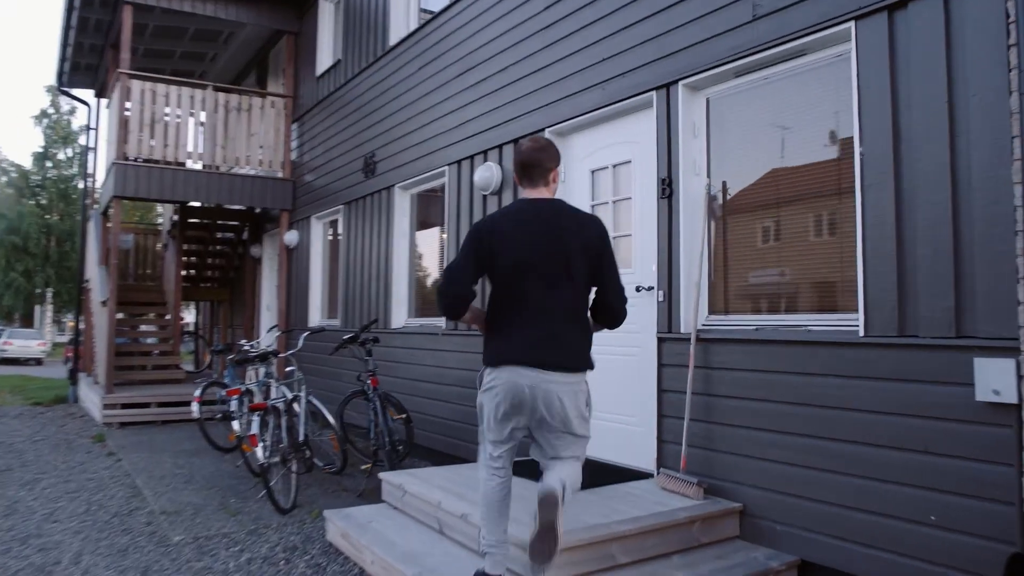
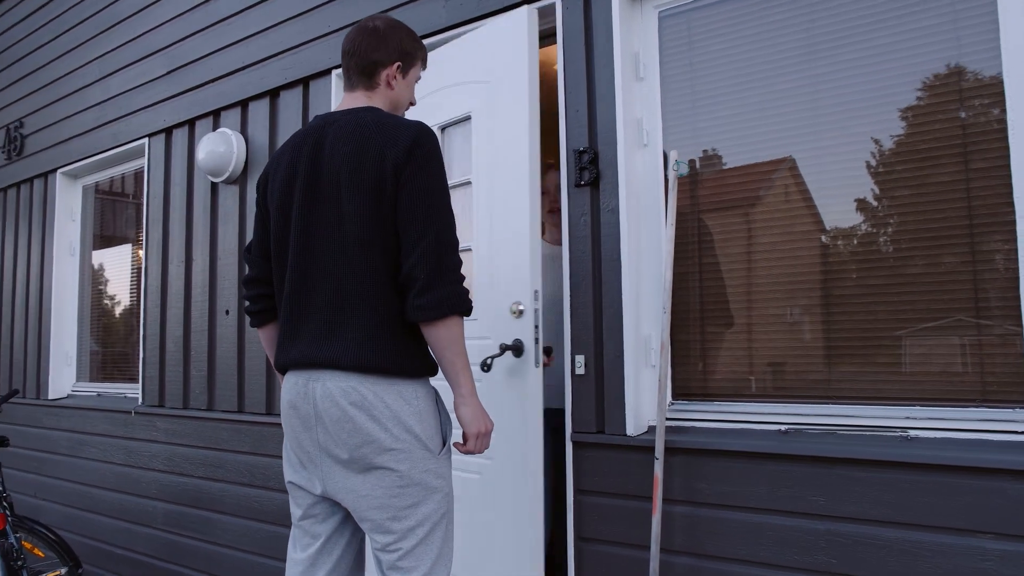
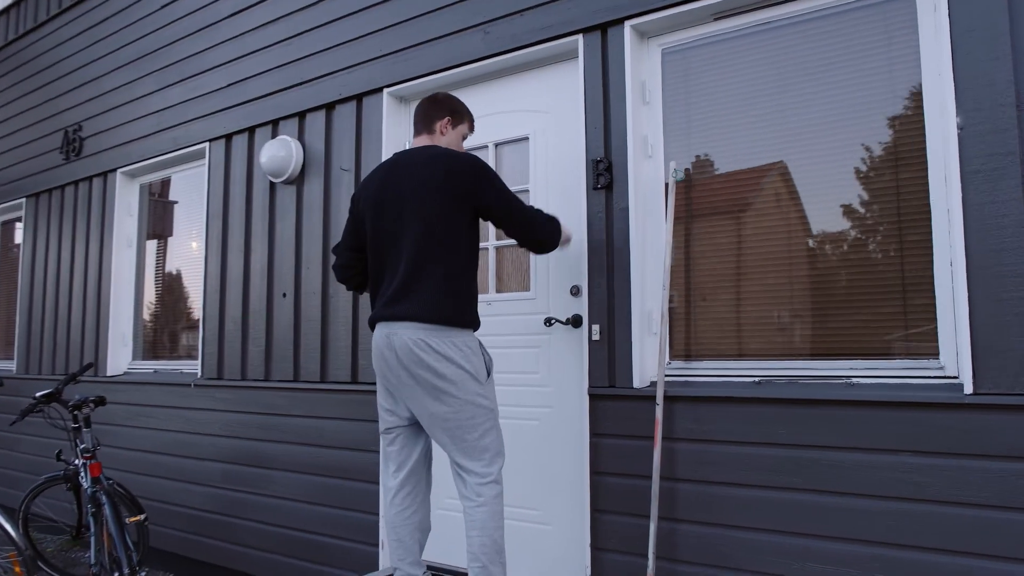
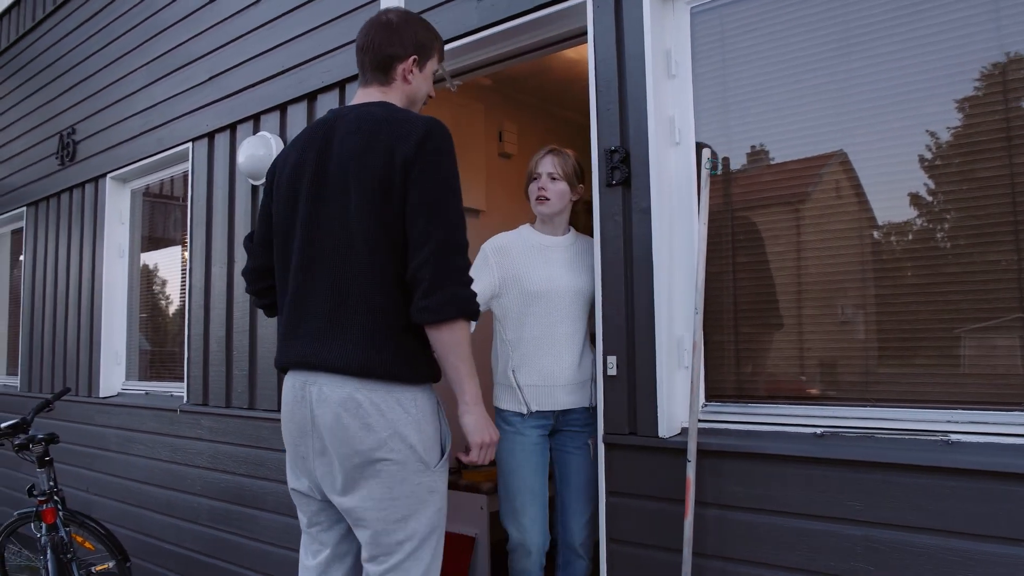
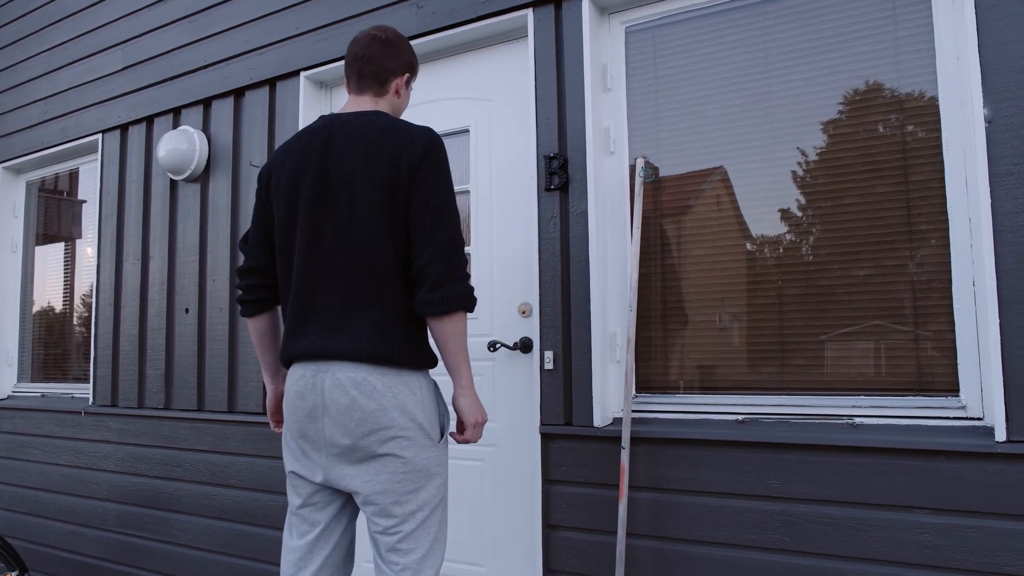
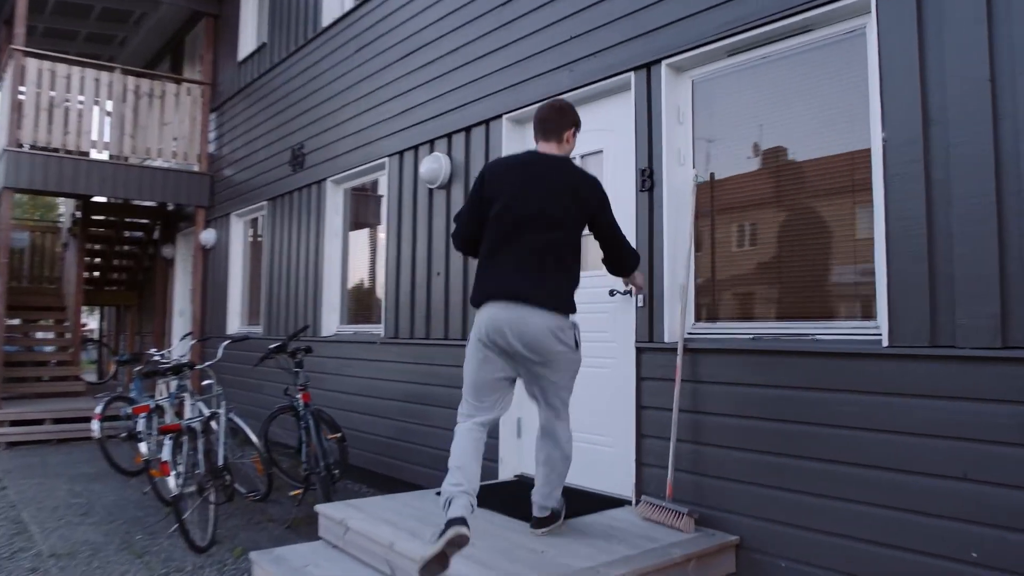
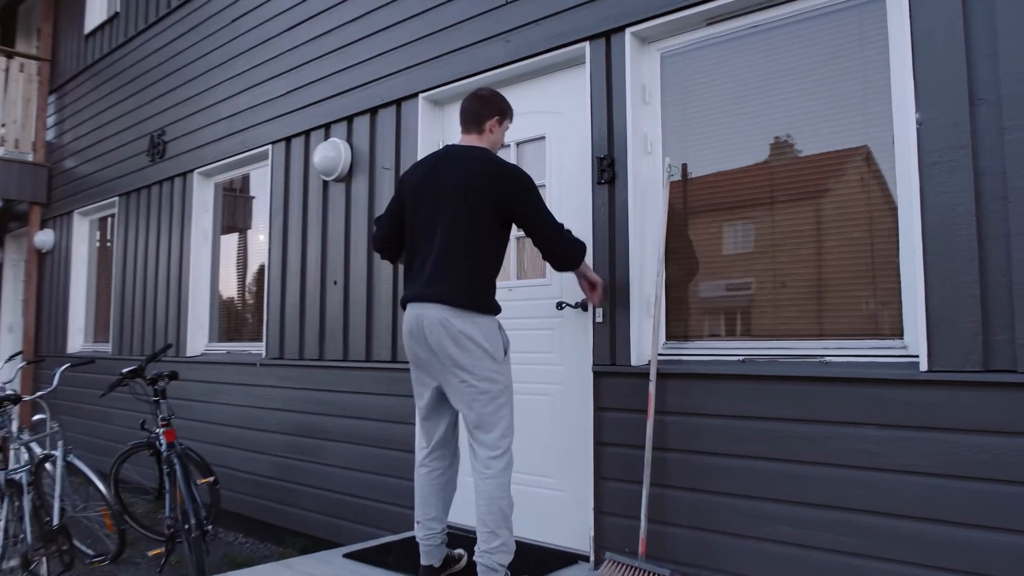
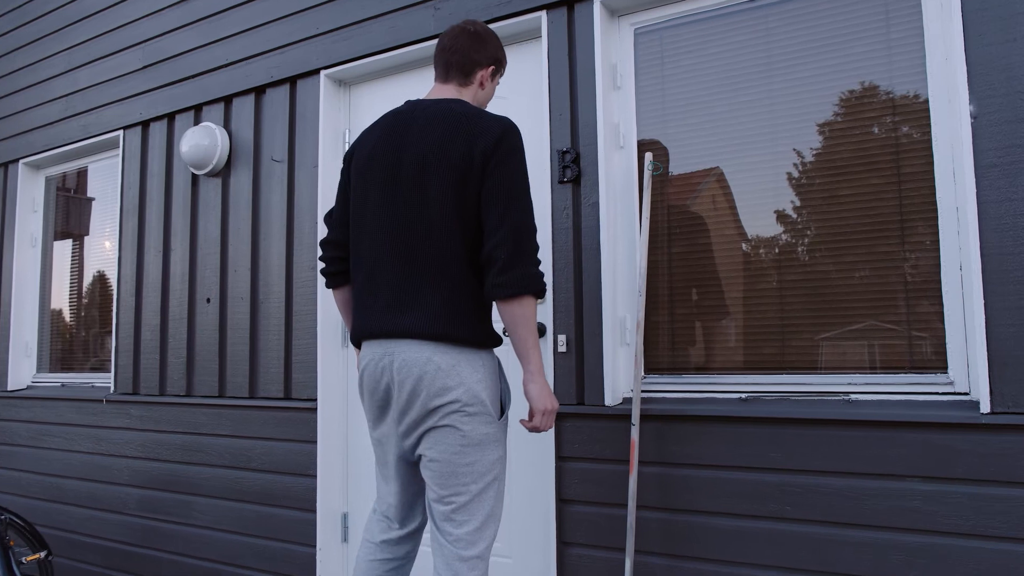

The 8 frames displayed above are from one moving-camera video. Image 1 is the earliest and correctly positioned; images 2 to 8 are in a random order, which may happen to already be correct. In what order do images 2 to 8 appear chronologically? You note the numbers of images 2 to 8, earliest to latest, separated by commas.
6, 7, 3, 8, 5, 2, 4
